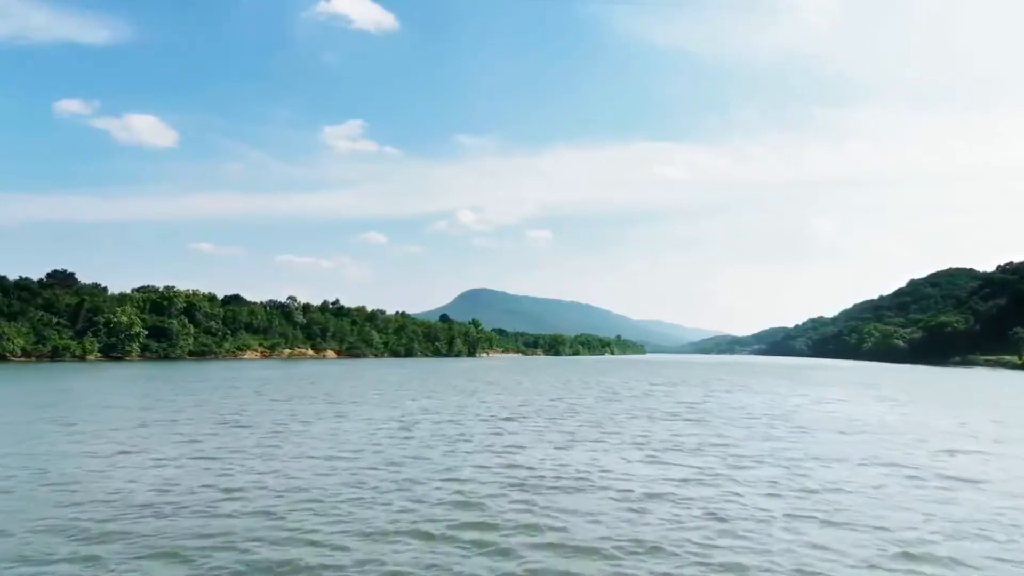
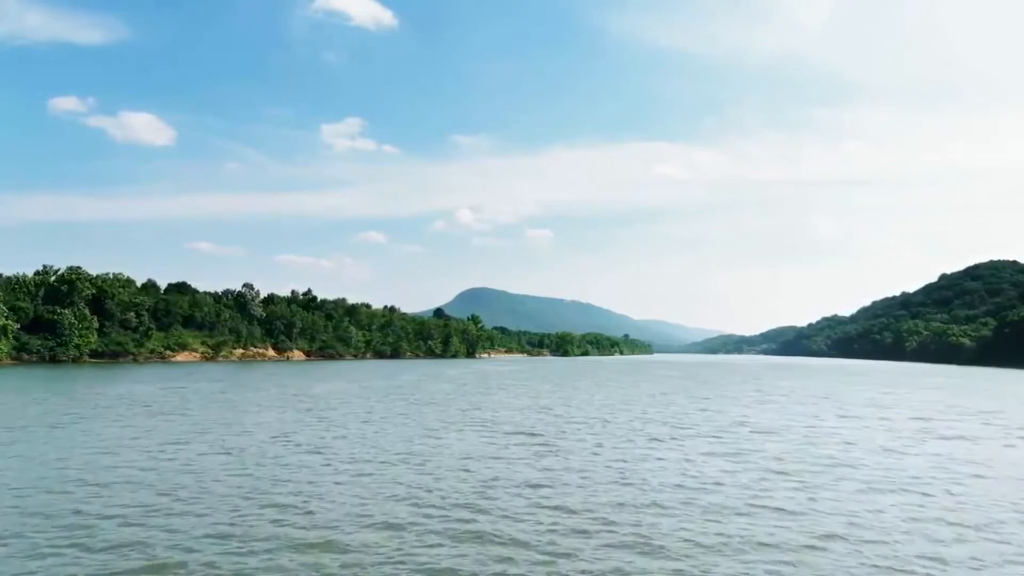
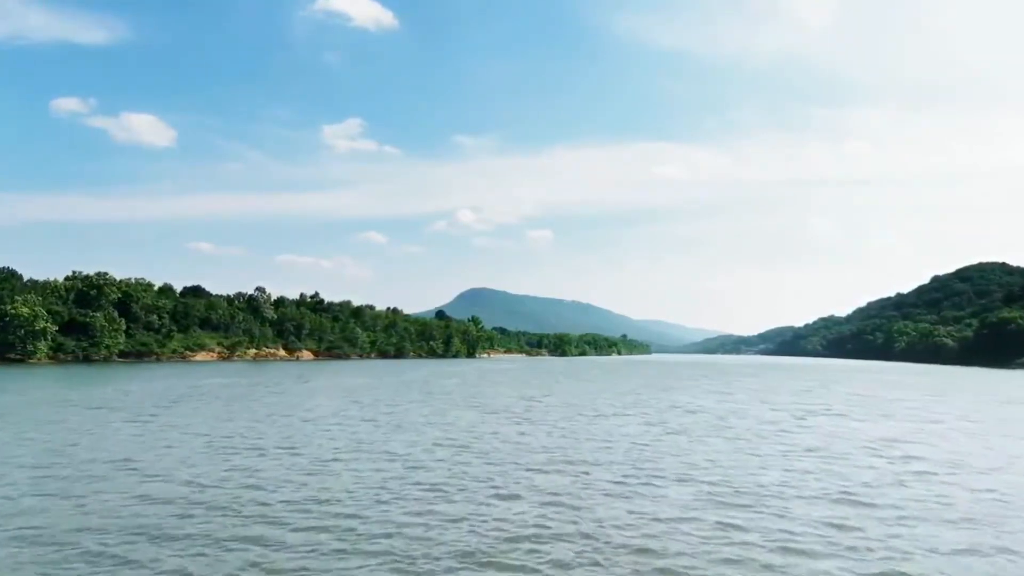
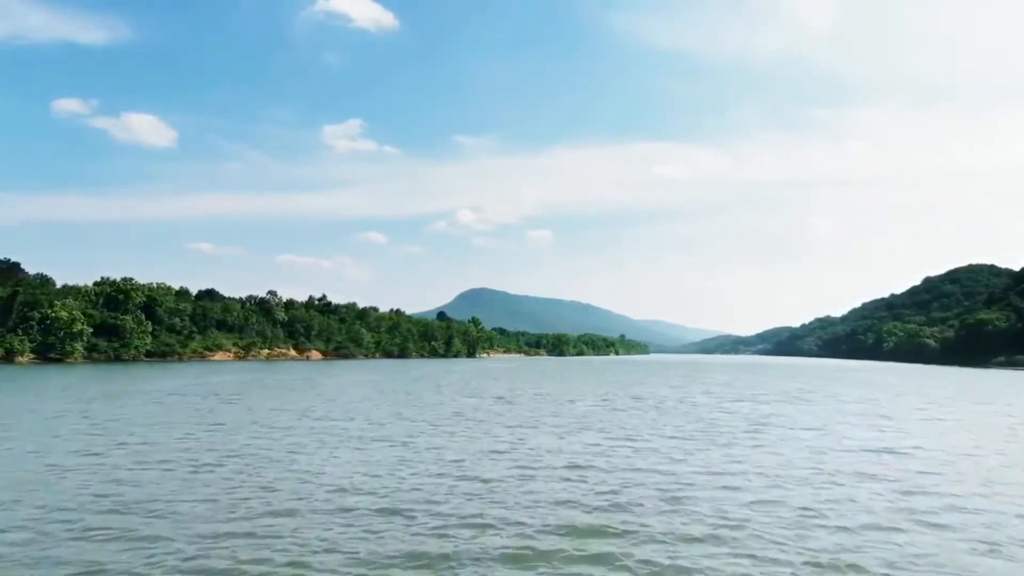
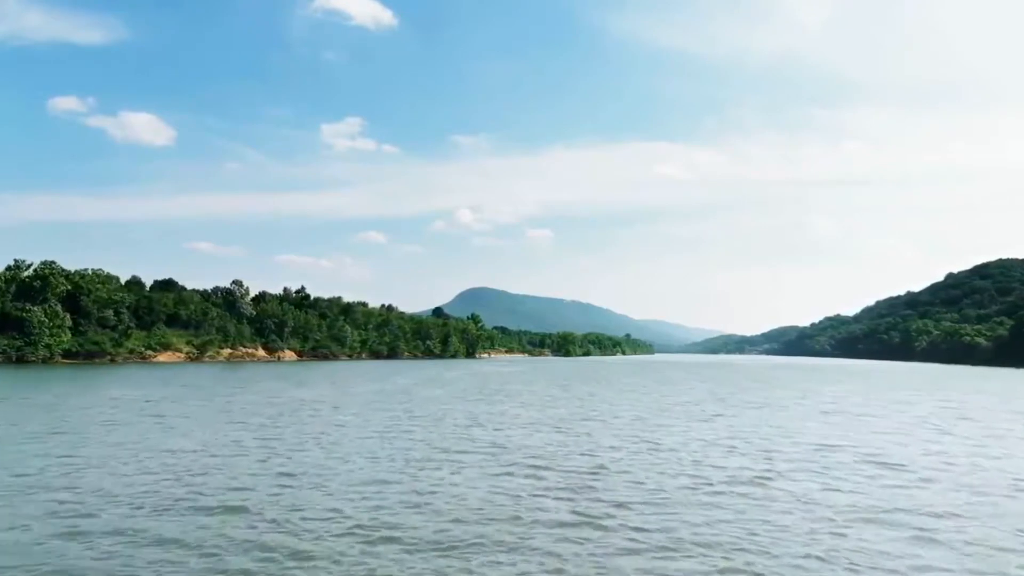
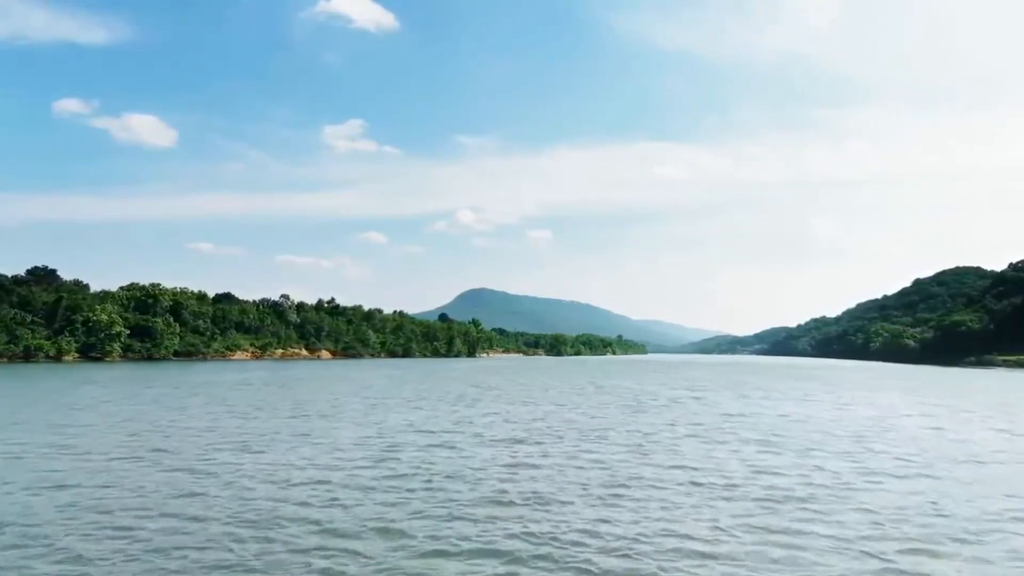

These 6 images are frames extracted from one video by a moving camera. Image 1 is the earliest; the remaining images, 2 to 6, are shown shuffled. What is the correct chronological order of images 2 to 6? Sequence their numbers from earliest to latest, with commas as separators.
6, 4, 3, 2, 5
